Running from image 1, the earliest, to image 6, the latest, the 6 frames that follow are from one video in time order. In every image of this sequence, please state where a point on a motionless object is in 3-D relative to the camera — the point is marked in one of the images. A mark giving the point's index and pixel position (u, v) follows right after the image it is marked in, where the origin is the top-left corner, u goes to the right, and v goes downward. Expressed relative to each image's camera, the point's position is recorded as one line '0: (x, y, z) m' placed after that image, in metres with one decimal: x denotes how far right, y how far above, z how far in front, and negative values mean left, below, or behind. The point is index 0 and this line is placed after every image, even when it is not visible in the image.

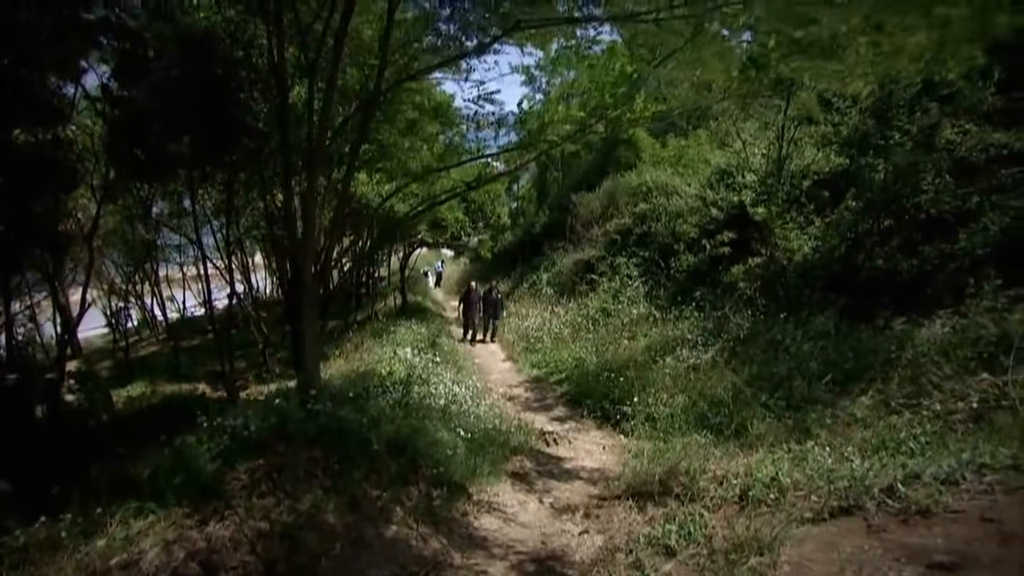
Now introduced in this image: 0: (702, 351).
0: (+2.8, -0.9, +11.3) m
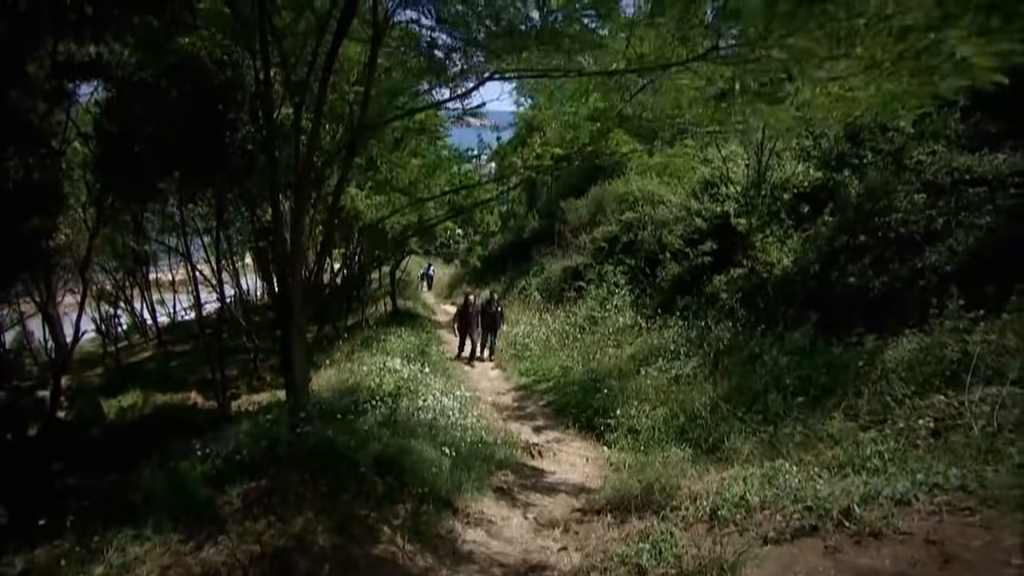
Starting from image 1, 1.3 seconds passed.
0: (+2.6, -1.1, +11.6) m
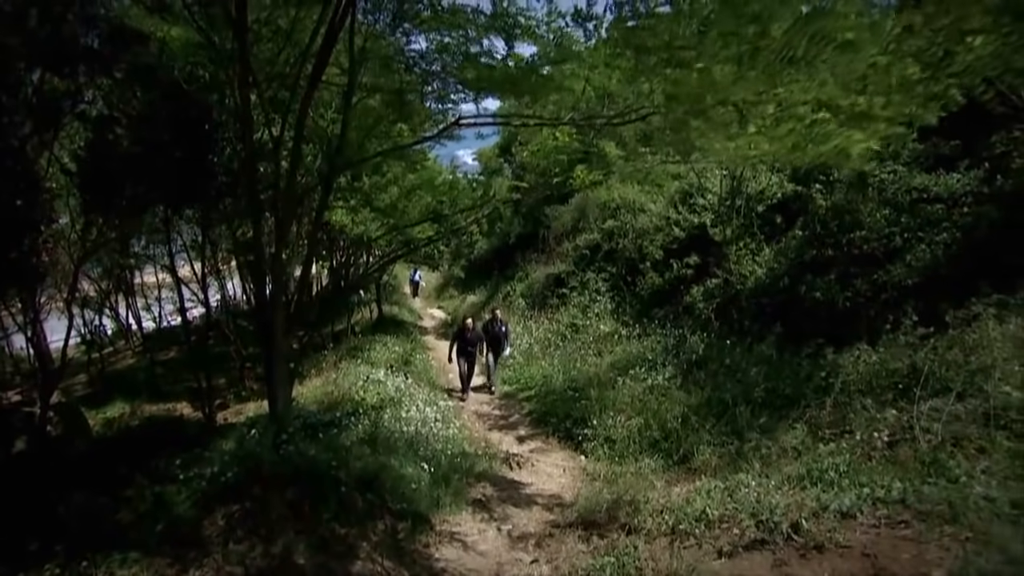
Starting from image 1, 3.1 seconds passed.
0: (+2.3, -1.3, +12.0) m
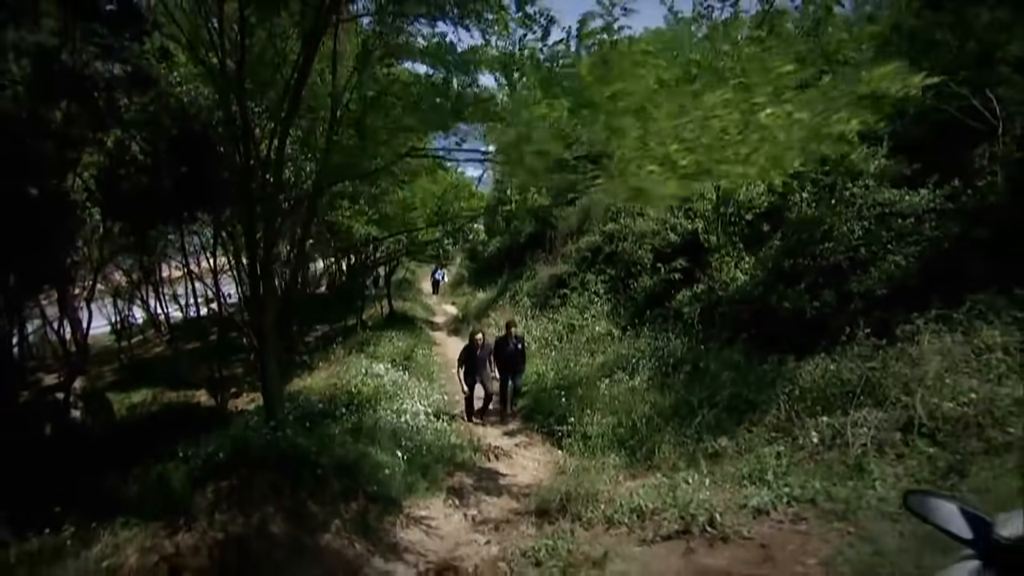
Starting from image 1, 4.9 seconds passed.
0: (+2.1, -1.4, +12.6) m
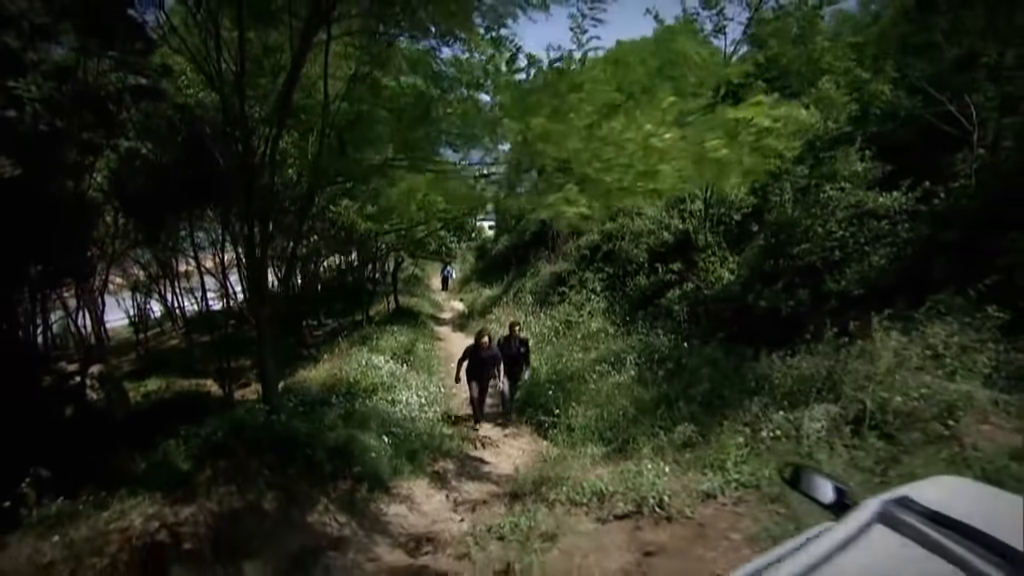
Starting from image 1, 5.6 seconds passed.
0: (+1.9, -1.4, +13.2) m
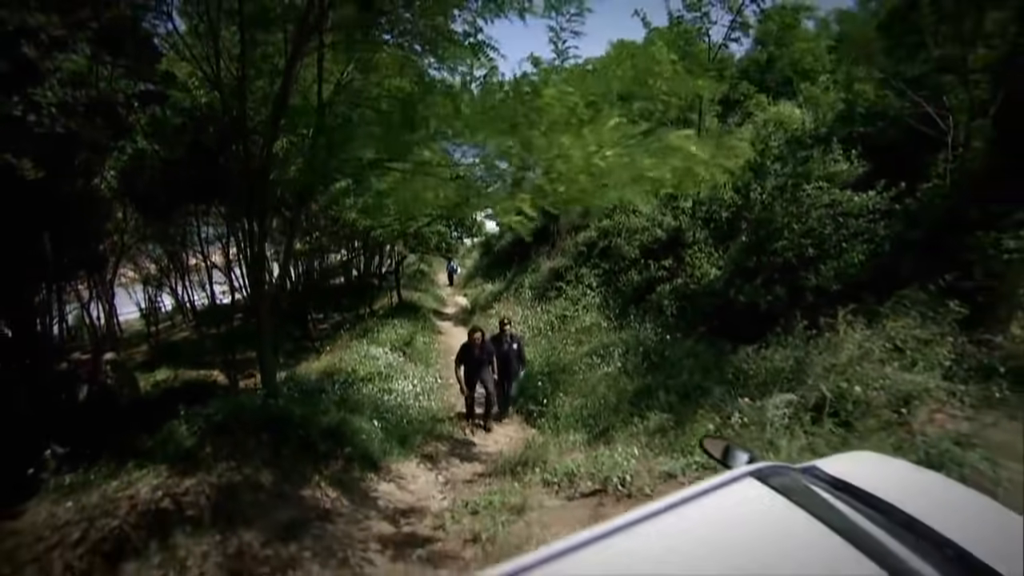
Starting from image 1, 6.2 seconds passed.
0: (+1.8, -1.3, +13.7) m
